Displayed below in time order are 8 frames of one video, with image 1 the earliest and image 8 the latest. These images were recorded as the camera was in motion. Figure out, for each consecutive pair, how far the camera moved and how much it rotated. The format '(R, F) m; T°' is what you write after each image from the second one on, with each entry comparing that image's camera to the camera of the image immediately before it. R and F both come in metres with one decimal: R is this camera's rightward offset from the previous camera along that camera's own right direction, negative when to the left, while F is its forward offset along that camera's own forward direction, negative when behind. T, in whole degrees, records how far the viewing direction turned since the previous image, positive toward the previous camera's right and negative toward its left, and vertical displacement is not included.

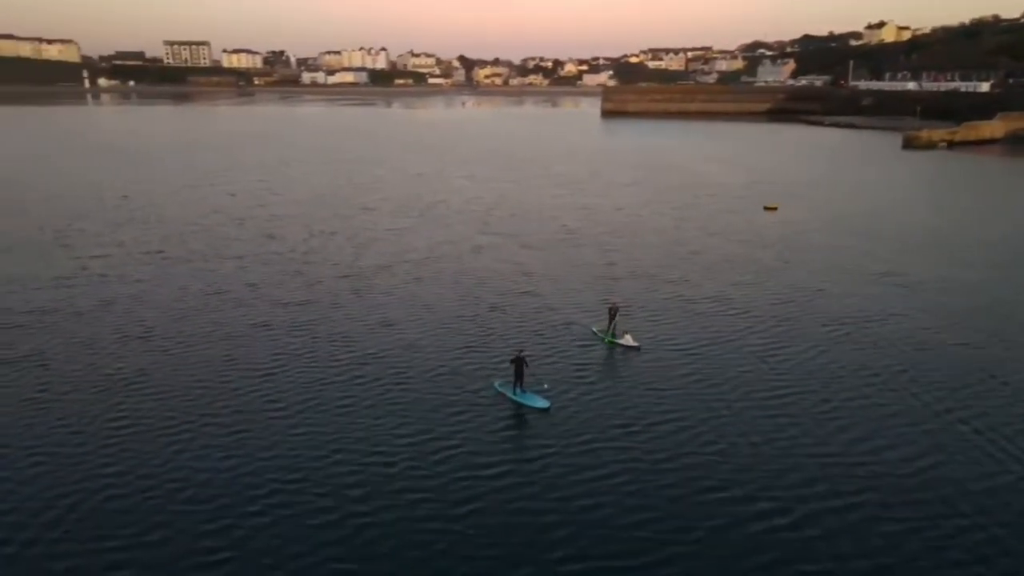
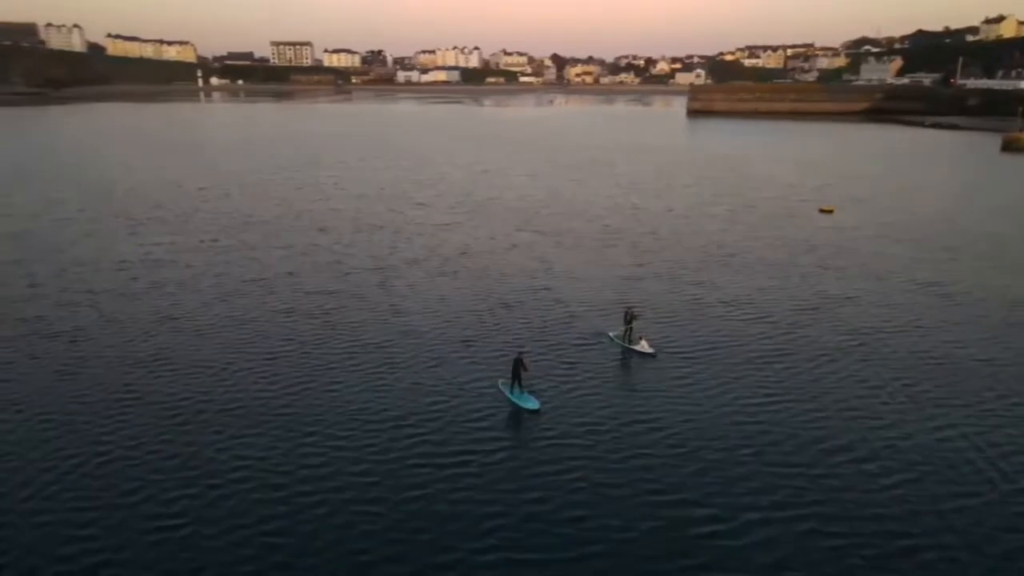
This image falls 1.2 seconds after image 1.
(+3.3, +0.4) m; -7°
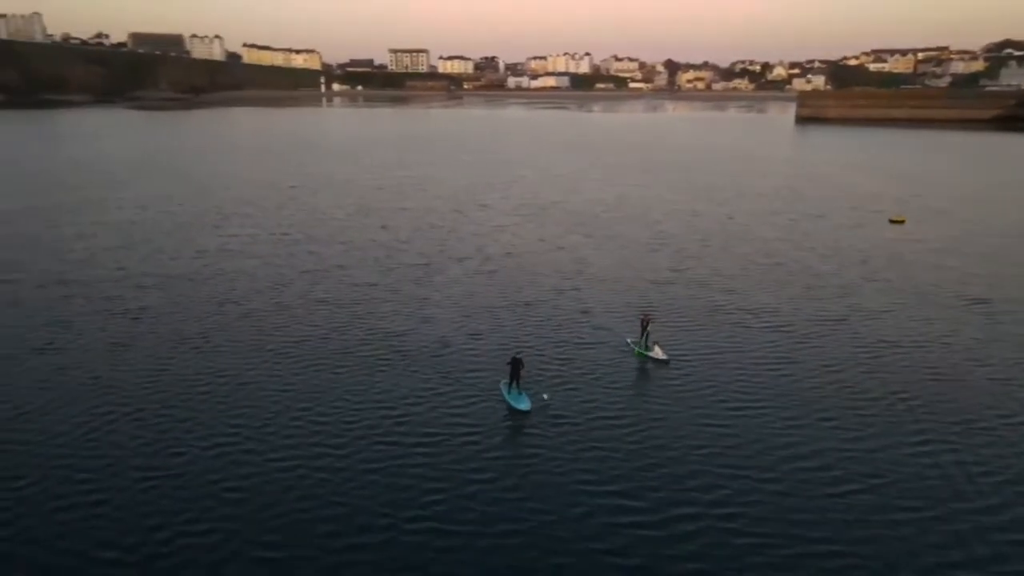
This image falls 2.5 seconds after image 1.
(+3.9, -0.3) m; -8°
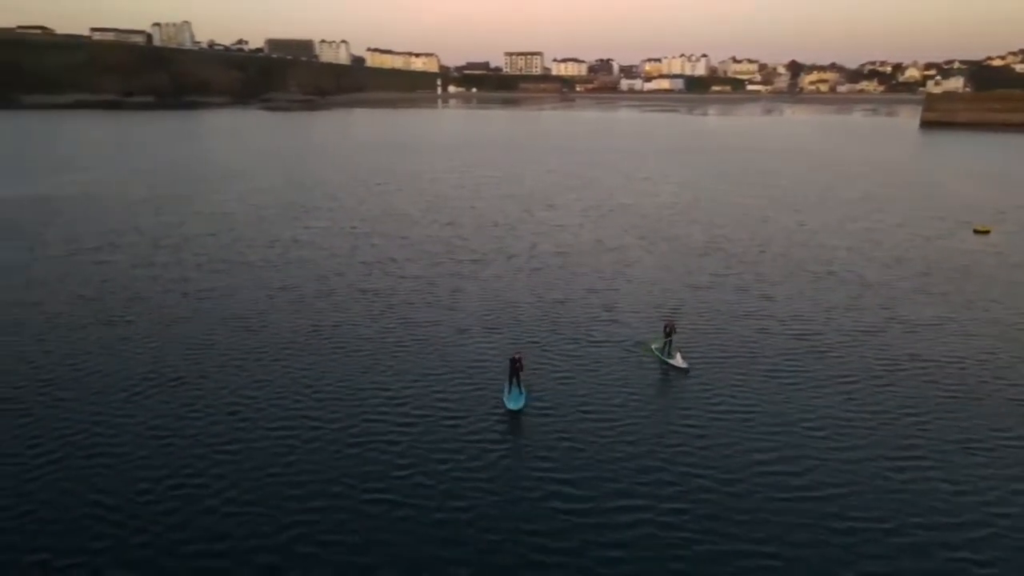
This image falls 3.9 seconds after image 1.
(+3.7, 0.0) m; -9°
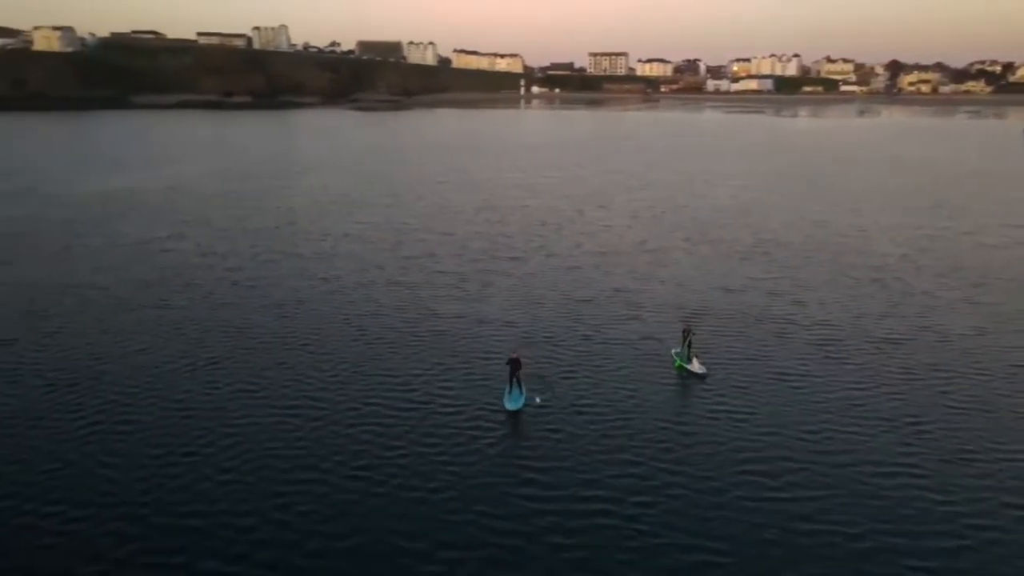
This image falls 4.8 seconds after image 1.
(+2.6, 0.0) m; -6°
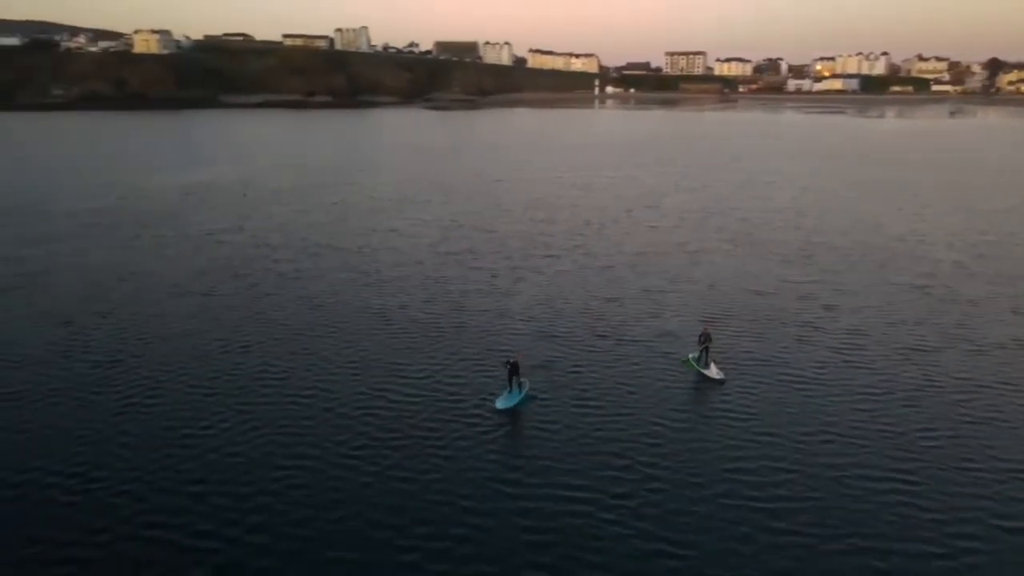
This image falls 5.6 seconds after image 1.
(+2.1, 0.0) m; -6°
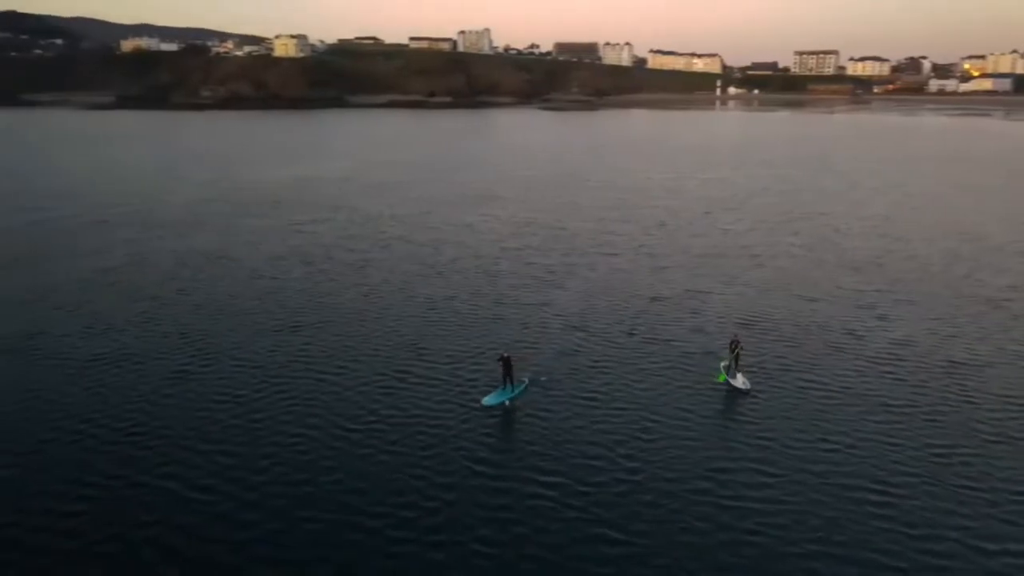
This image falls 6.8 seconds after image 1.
(+3.3, 0.0) m; -9°
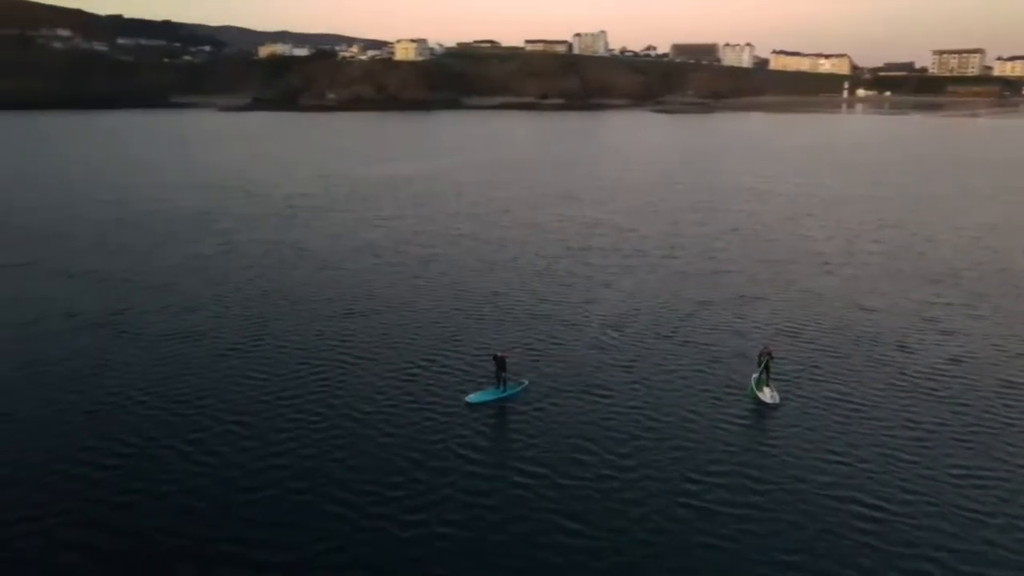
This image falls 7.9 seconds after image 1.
(+2.9, +0.3) m; -9°
